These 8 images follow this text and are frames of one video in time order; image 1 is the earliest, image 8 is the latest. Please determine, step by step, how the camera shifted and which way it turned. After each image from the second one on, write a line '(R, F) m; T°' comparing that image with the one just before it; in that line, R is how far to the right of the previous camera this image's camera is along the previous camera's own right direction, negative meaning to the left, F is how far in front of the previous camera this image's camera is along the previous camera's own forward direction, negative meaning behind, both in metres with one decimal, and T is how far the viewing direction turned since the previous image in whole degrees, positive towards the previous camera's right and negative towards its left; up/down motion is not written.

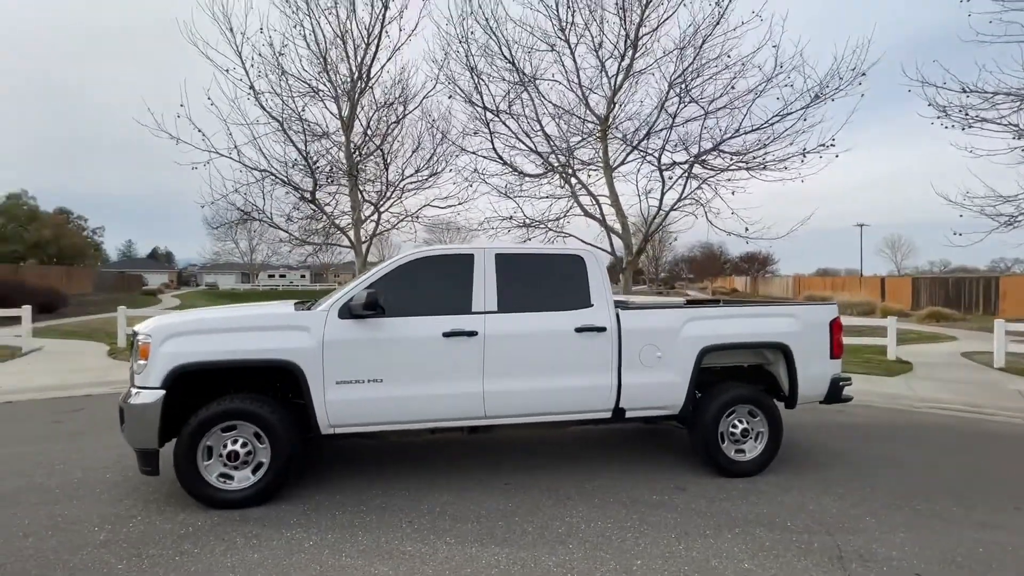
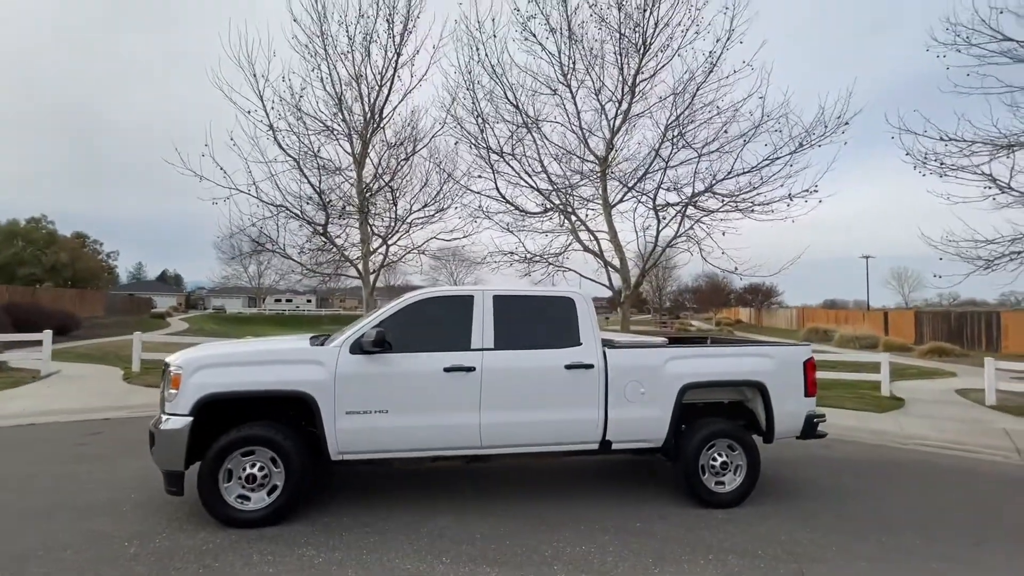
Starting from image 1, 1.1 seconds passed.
(+0.1, -0.6) m; -1°
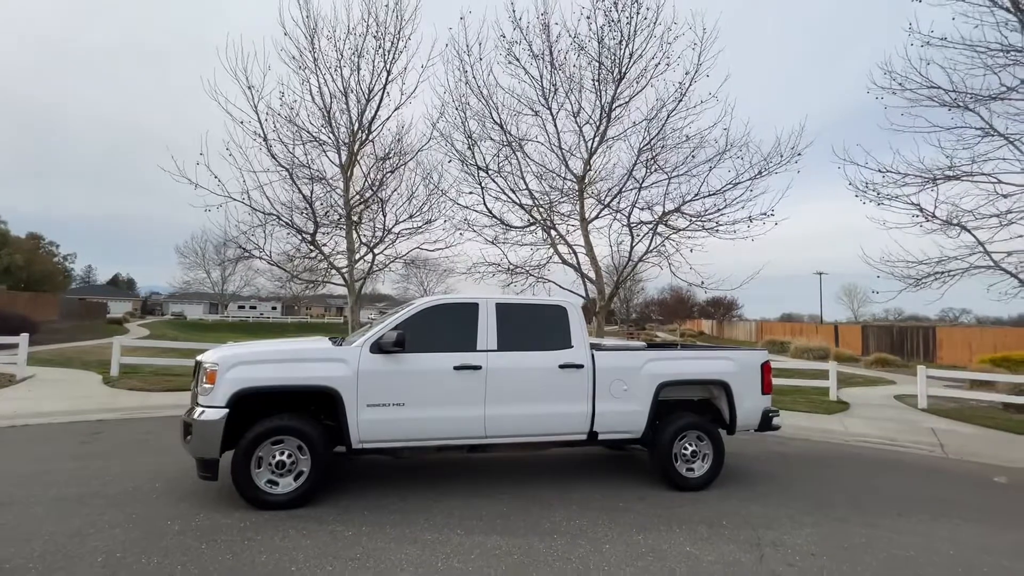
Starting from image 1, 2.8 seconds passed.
(-0.5, -0.8) m; +4°
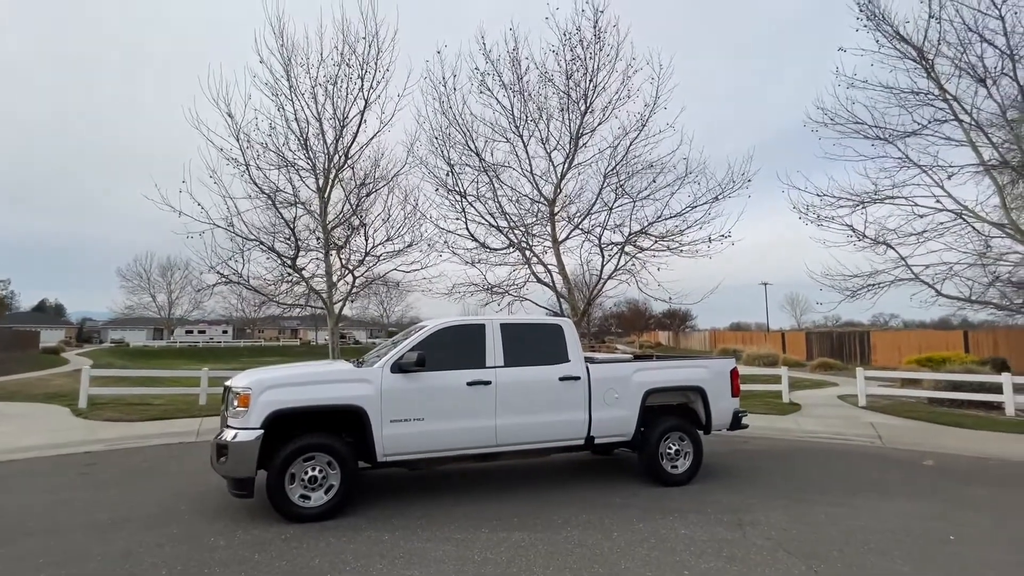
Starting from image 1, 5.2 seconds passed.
(-0.7, -0.7) m; +5°
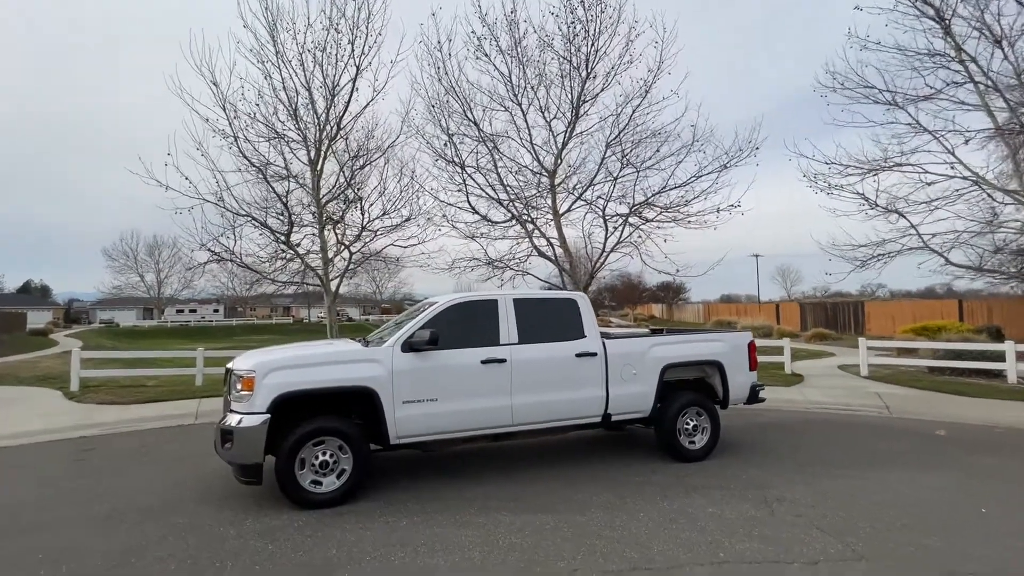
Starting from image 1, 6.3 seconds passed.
(-0.3, +0.4) m; +1°
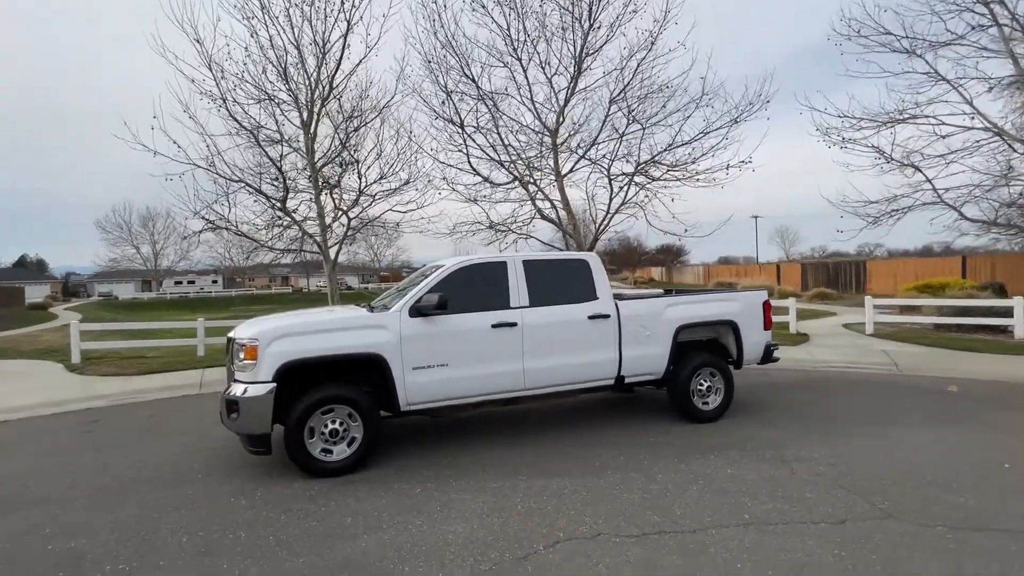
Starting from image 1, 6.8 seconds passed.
(-0.2, +0.3) m; 0°
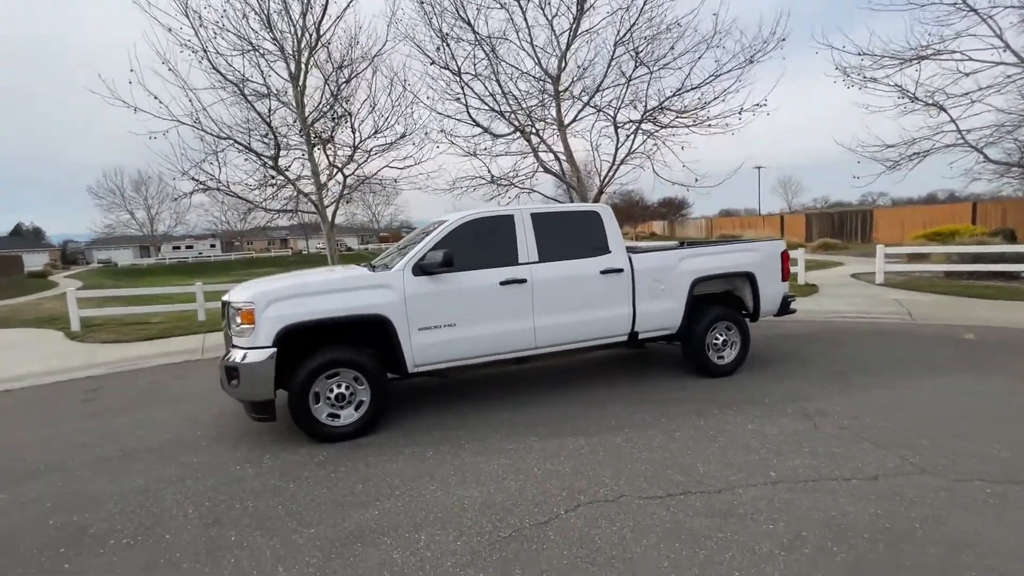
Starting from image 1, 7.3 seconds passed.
(-0.1, +0.3) m; 0°
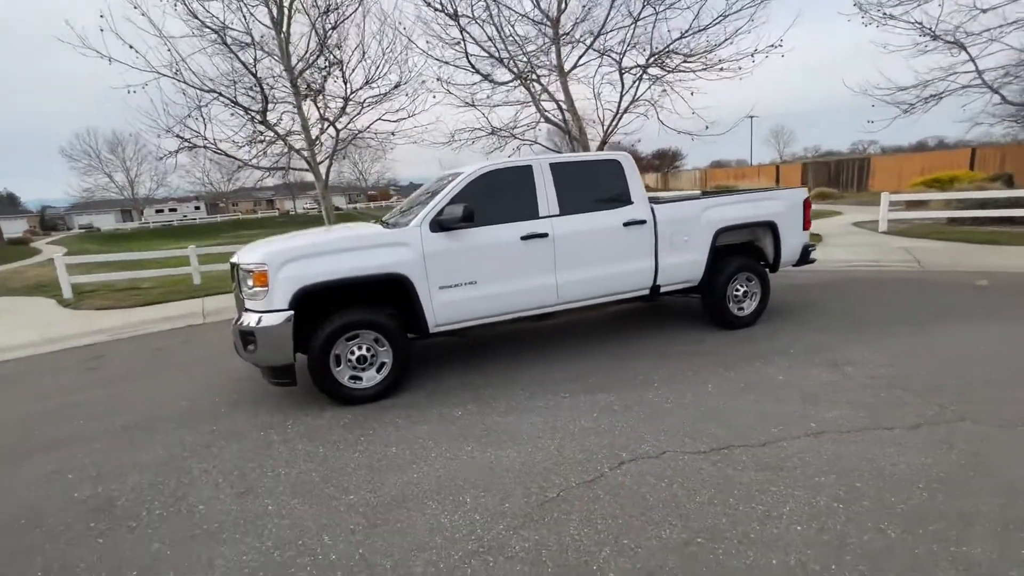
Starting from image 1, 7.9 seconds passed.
(-0.4, +0.2) m; +1°
